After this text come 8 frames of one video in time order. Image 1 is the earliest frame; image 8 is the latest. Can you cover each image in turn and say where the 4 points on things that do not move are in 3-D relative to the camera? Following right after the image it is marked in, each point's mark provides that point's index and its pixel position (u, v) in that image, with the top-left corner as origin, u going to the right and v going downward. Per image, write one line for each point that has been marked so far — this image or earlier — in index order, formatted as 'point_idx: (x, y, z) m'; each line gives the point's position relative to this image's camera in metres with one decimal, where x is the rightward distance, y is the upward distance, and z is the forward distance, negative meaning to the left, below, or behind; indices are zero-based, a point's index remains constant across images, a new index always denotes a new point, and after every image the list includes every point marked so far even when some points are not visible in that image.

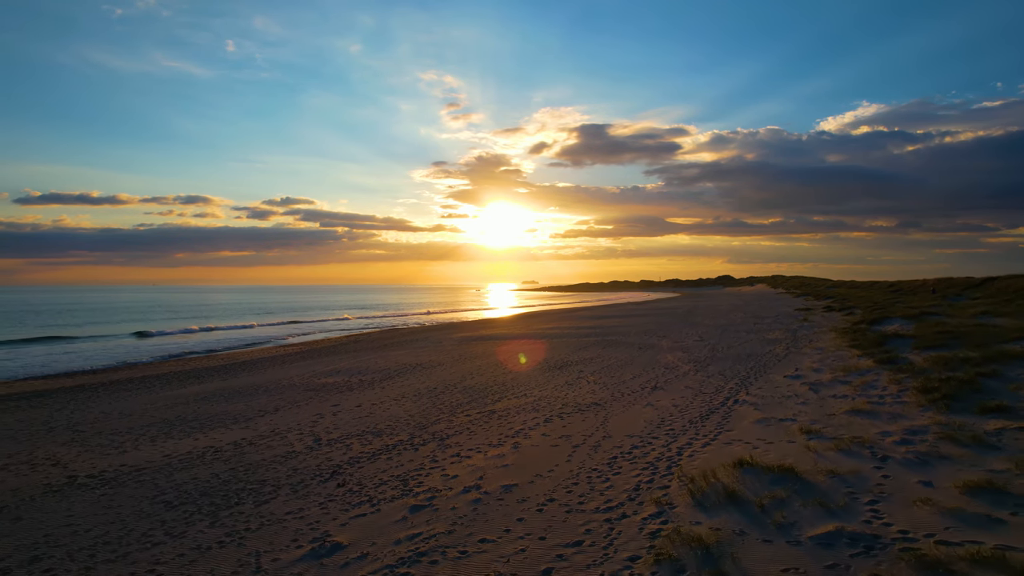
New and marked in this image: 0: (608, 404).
0: (+2.4, -3.0, +12.9) m
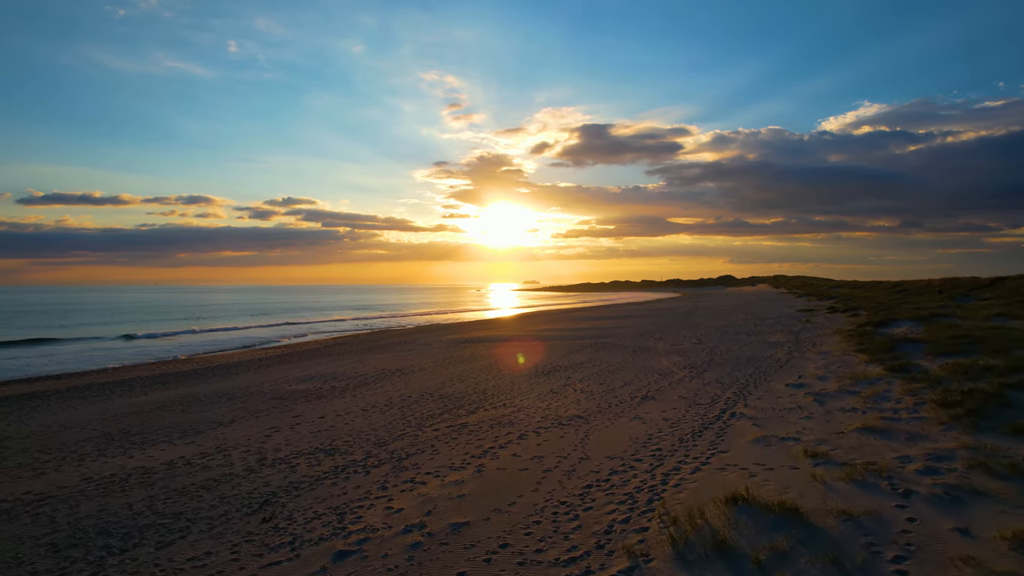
0: (+1.8, -3.0, +11.8) m
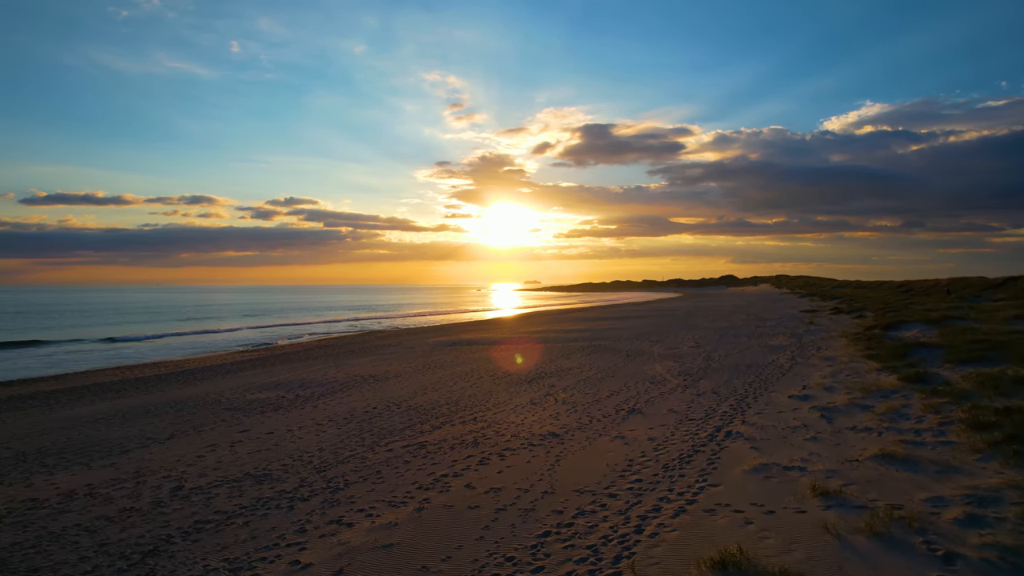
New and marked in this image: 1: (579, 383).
0: (+1.1, -3.0, +10.4) m
1: (+2.2, -3.1, +16.4) m
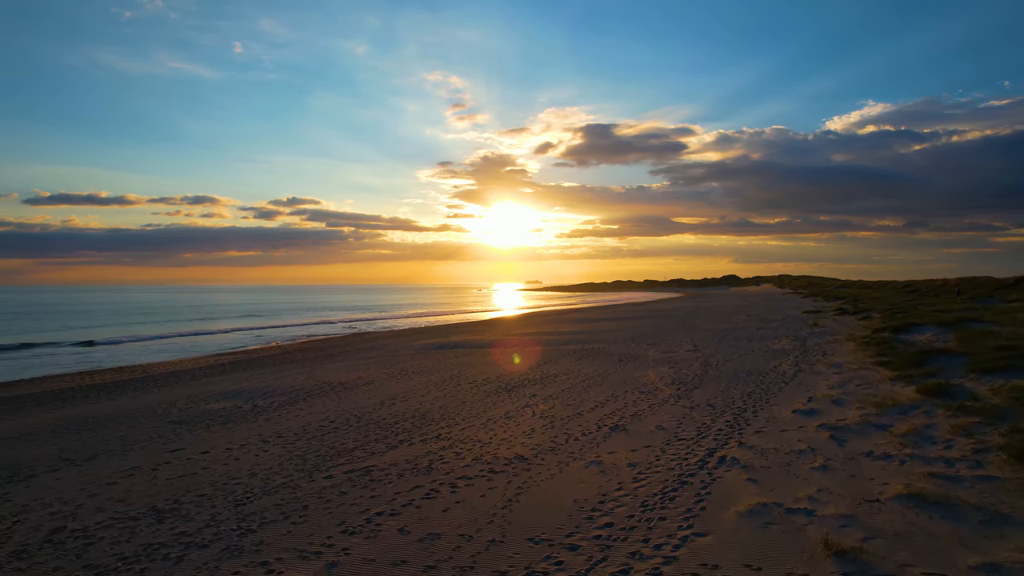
0: (+0.4, -3.0, +9.0) m
1: (+1.5, -3.1, +15.0) m
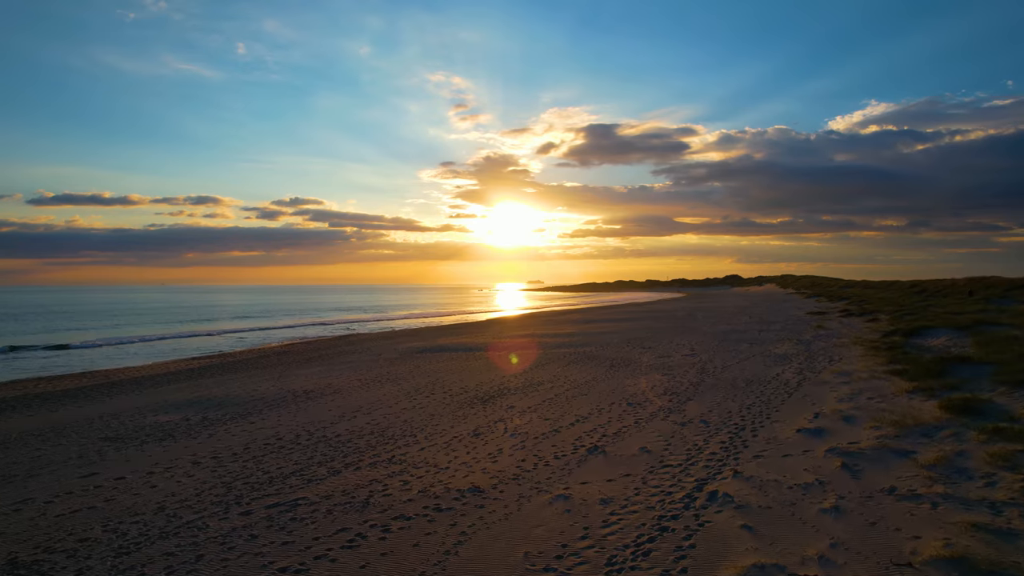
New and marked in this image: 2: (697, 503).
0: (-0.3, -3.1, +7.6) m
1: (+0.9, -3.1, +13.6) m
2: (+2.4, -2.8, +6.7) m
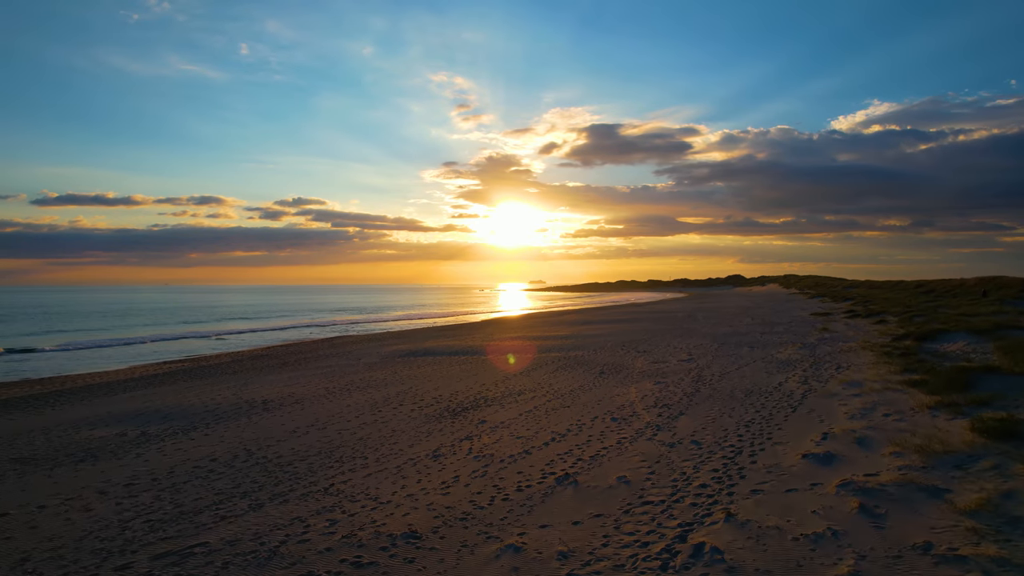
0: (-1.0, -3.1, +6.3) m
1: (+0.2, -3.1, +12.2) m
2: (+1.7, -2.8, +5.3) m
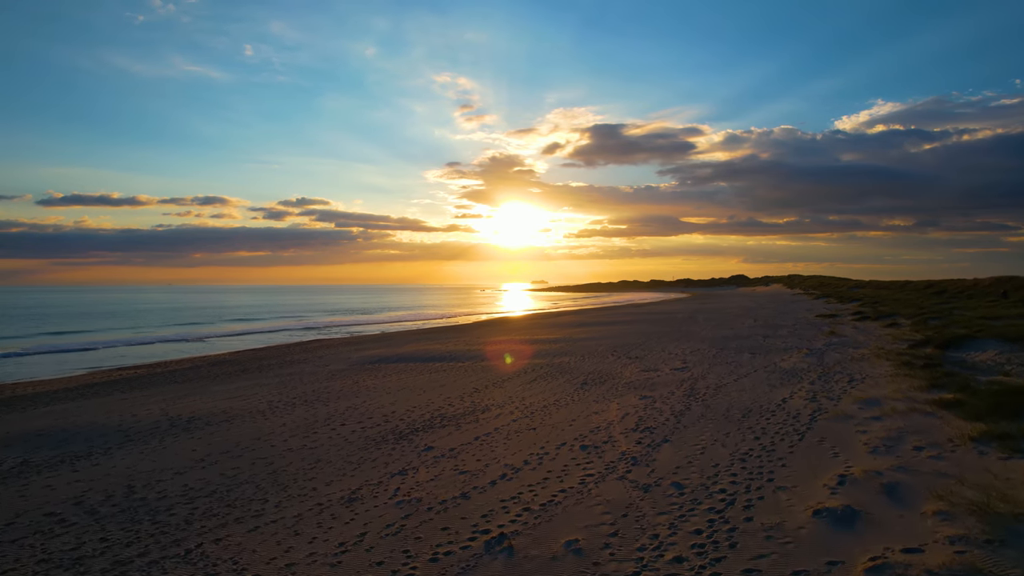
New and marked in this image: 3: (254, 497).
0: (-2.0, -3.1, +4.3) m
1: (-0.8, -3.1, +10.3) m
2: (+0.7, -2.9, +3.3) m
3: (-4.1, -3.3, +8.0) m
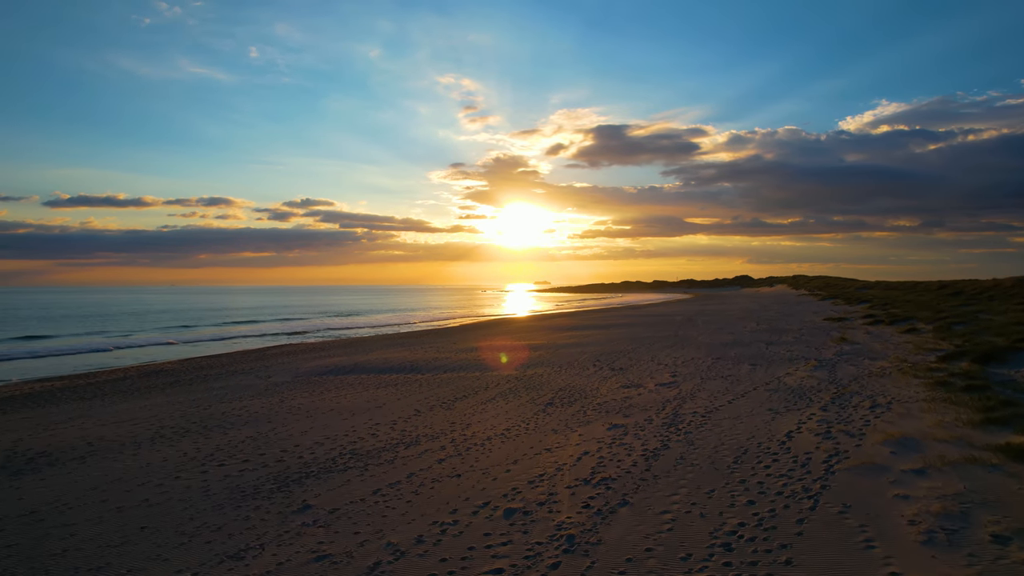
0: (-3.4, -3.1, +1.6) m
1: (-2.2, -3.2, +7.6) m
2: (-0.7, -2.9, +0.6) m
3: (-5.5, -3.3, +5.3) m
